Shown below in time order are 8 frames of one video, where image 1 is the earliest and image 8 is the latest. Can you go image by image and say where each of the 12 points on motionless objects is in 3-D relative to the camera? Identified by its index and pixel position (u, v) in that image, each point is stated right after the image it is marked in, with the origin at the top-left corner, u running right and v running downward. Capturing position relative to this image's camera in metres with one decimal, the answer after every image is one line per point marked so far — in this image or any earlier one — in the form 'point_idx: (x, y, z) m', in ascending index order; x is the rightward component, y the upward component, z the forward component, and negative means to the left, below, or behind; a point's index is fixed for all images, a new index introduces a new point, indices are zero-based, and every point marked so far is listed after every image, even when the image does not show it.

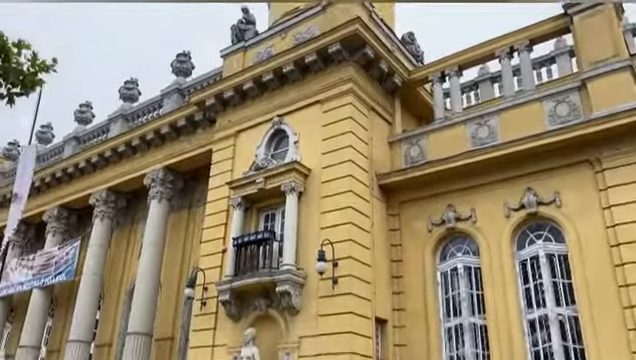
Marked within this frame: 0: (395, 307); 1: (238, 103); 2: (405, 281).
0: (+1.6, -2.7, +11.4) m
1: (-2.1, +2.0, +14.2) m
2: (+1.9, -2.2, +11.6) m
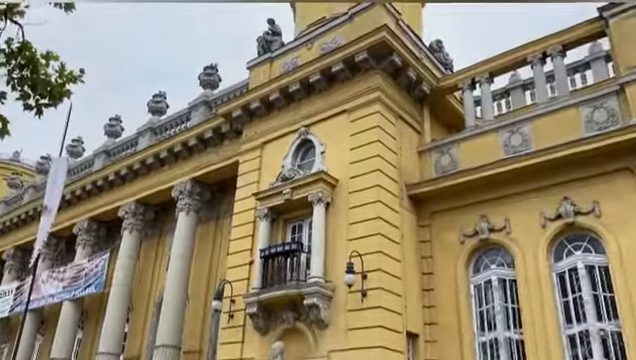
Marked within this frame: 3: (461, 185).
0: (+2.2, -2.9, +11.0) m
1: (-1.4, +1.7, +14.1) m
2: (+2.5, -2.4, +11.2) m
3: (+3.0, -0.1, +11.5) m
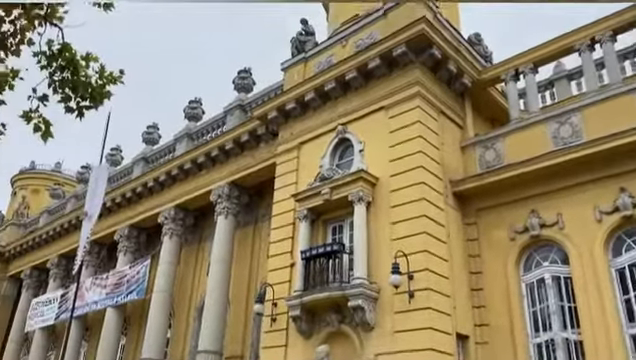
0: (+3.1, -2.8, +10.6) m
1: (-0.5, +1.7, +13.9) m
2: (+3.4, -2.3, +10.8) m
3: (+3.9, 0.0, +11.0) m
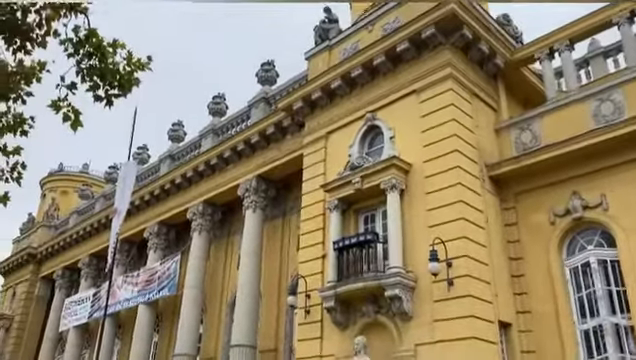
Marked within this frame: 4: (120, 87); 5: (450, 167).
0: (+3.8, -2.4, +10.2) m
1: (+0.2, +1.9, +13.7) m
2: (+4.0, -1.9, +10.4) m
3: (+4.5, +0.4, +10.6) m
4: (-2.6, +1.2, +7.1) m
5: (+2.5, +0.3, +10.4) m
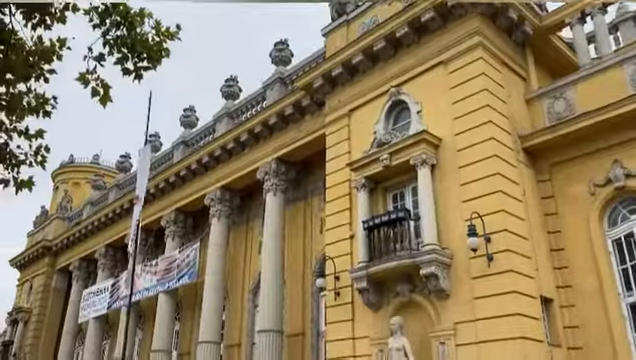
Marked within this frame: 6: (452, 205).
0: (+4.4, -1.9, +9.9) m
1: (+0.7, +2.5, +13.2) m
2: (+4.6, -1.4, +10.0) m
3: (+5.0, +0.9, +10.1) m
4: (-2.1, +1.5, +6.7) m
5: (+3.1, +0.8, +10.0) m
6: (+2.5, -0.5, +10.1) m
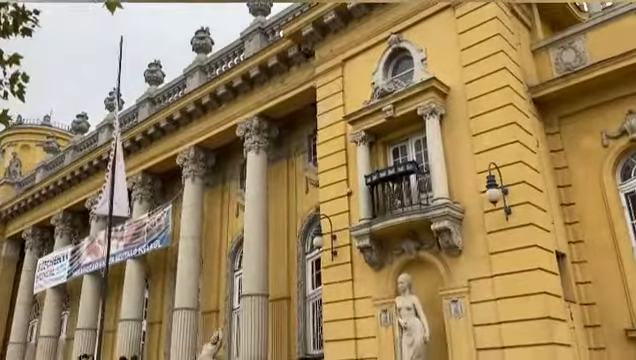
0: (+4.5, -1.0, +9.5) m
1: (+0.5, +3.5, +12.3) m
2: (+4.7, -0.5, +9.7) m
3: (+5.1, +1.8, +9.7) m
4: (-1.7, +2.2, +5.6) m
5: (+3.1, +1.6, +9.4) m
6: (+2.5, +0.4, +9.5) m
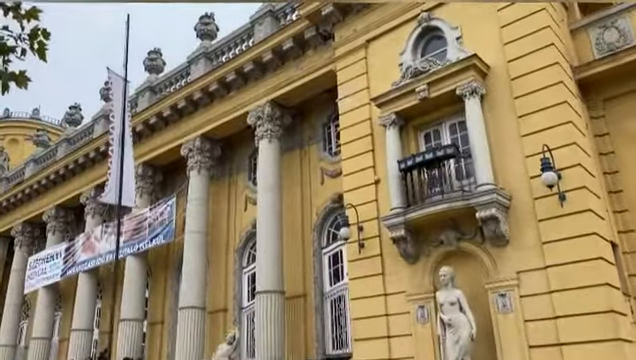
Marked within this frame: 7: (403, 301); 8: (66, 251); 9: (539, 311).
0: (+5.0, -0.8, +8.9) m
1: (+1.0, +3.7, +11.6) m
2: (+5.2, -0.3, +9.0) m
3: (+5.6, +2.0, +9.1) m
4: (-1.1, +2.5, +4.8) m
5: (+3.7, +1.9, +8.8) m
6: (+3.1, +0.6, +8.8) m
7: (+1.5, -2.1, +9.3) m
8: (-8.7, -2.4, +18.7) m
9: (+3.2, -1.9, +7.8) m
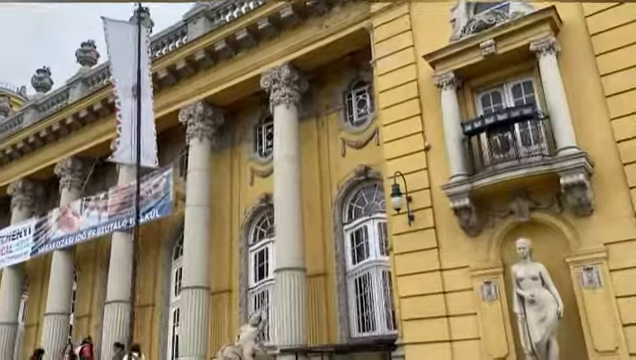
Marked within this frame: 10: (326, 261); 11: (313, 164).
0: (+5.9, -0.3, +8.3) m
1: (+1.7, +4.4, +10.6) m
2: (+6.1, +0.2, +8.5) m
3: (+6.5, +2.5, +8.5) m
4: (+0.3, +3.0, +3.7) m
5: (+4.6, +2.4, +8.0) m
6: (+4.0, +1.2, +8.0) m
7: (+2.3, -1.5, +8.4) m
8: (-8.7, -1.4, +16.8) m
9: (+4.2, -1.4, +7.1) m
10: (+0.2, -1.8, +11.7) m
11: (-0.1, +0.4, +12.7) m
